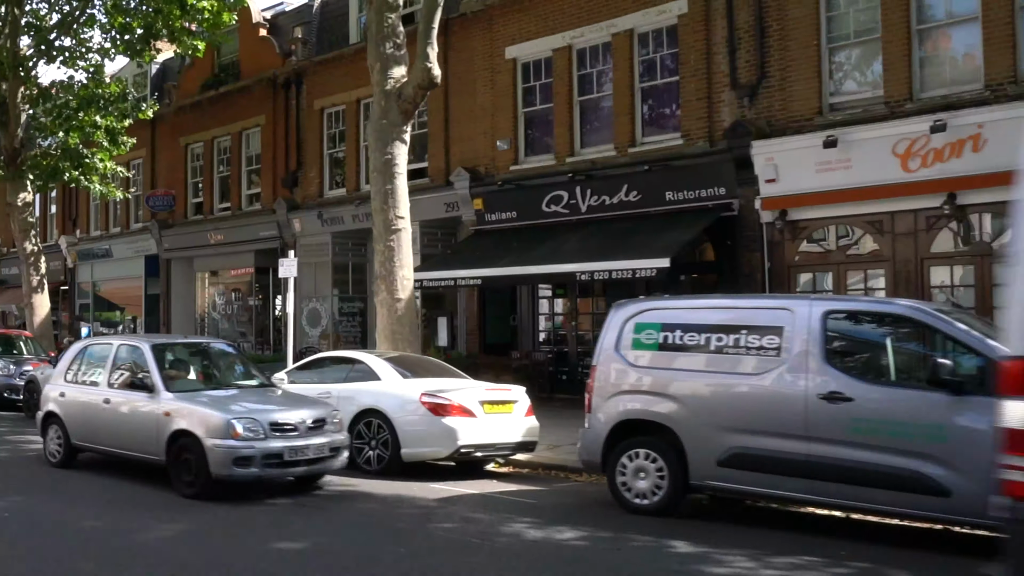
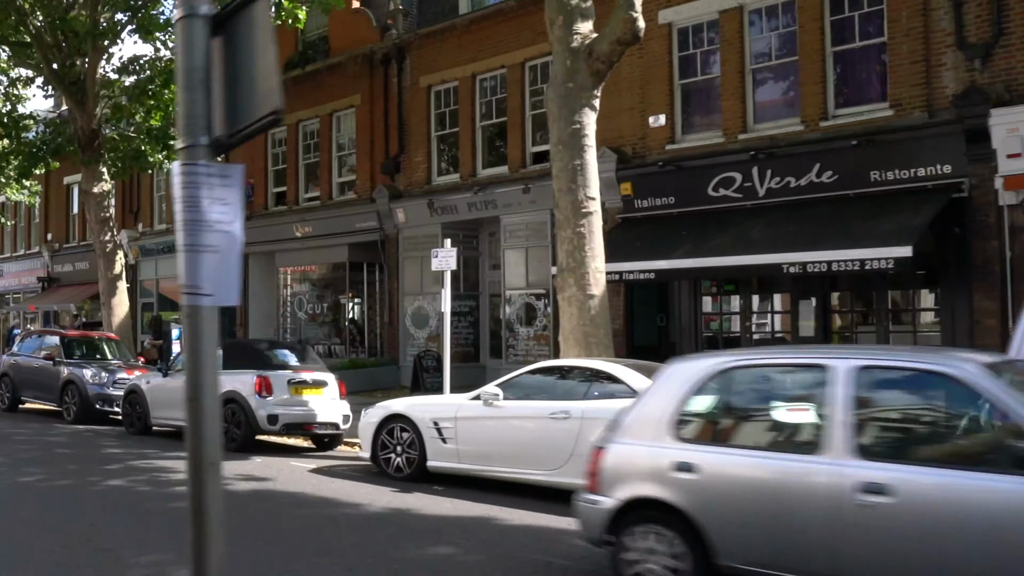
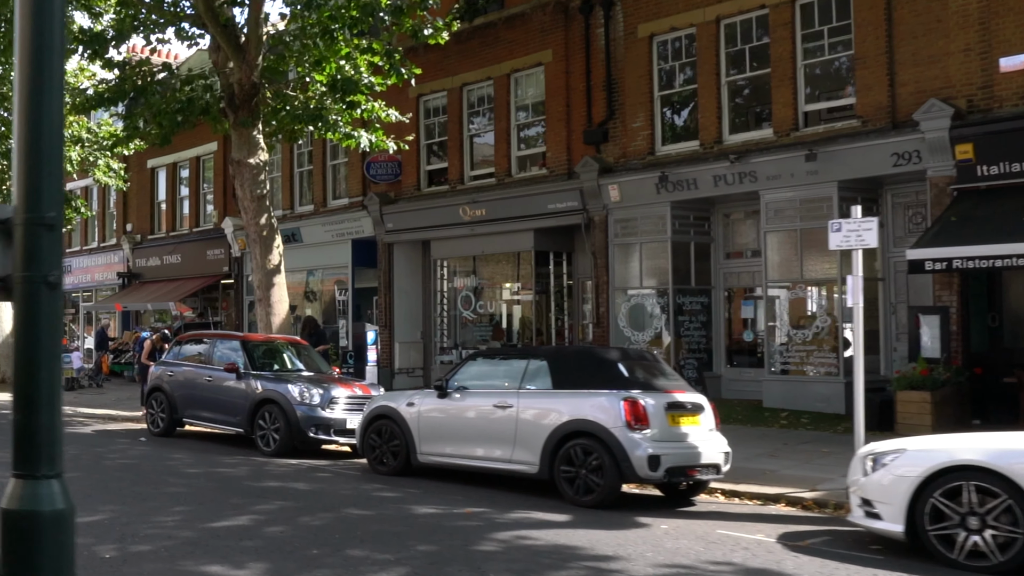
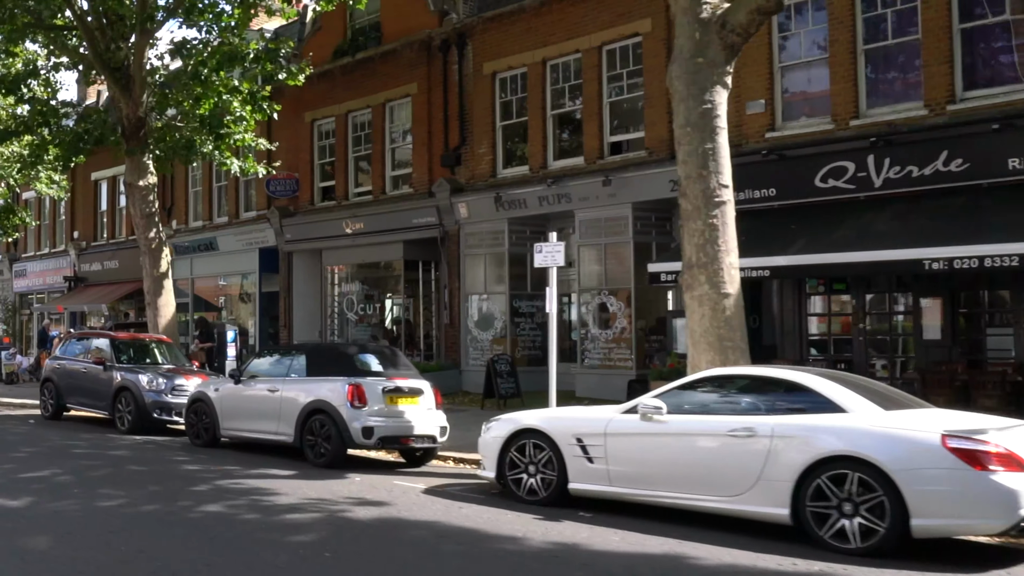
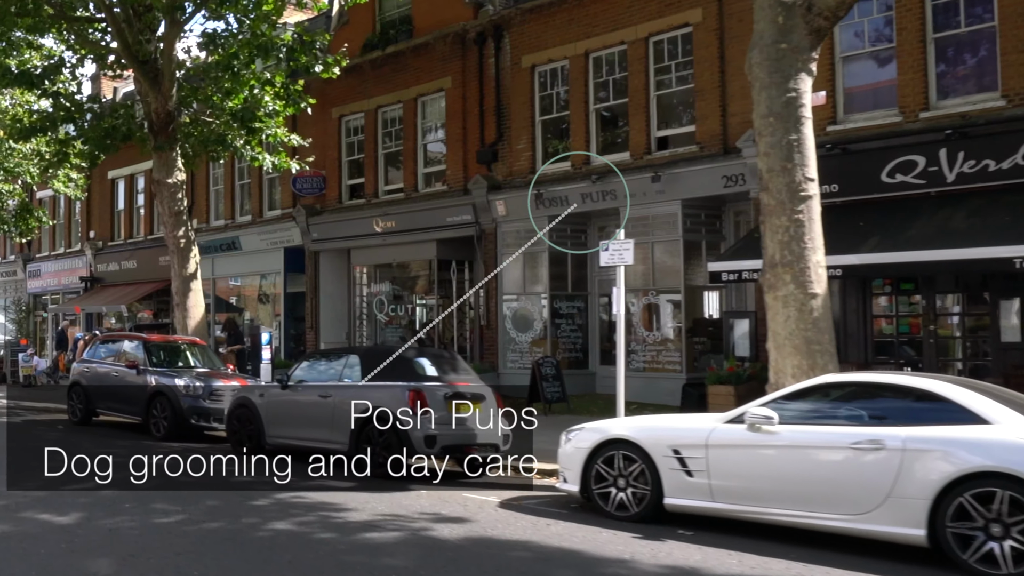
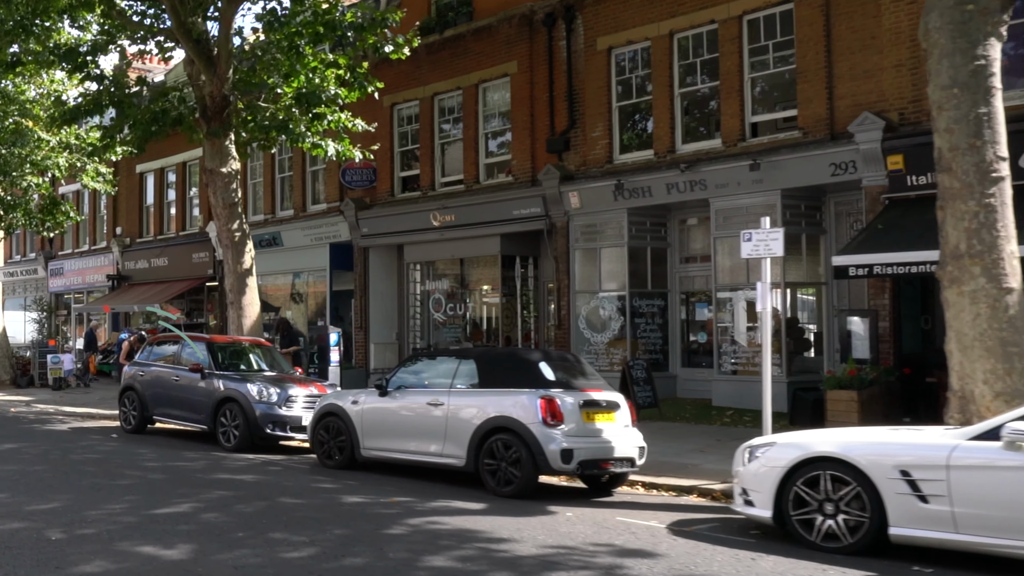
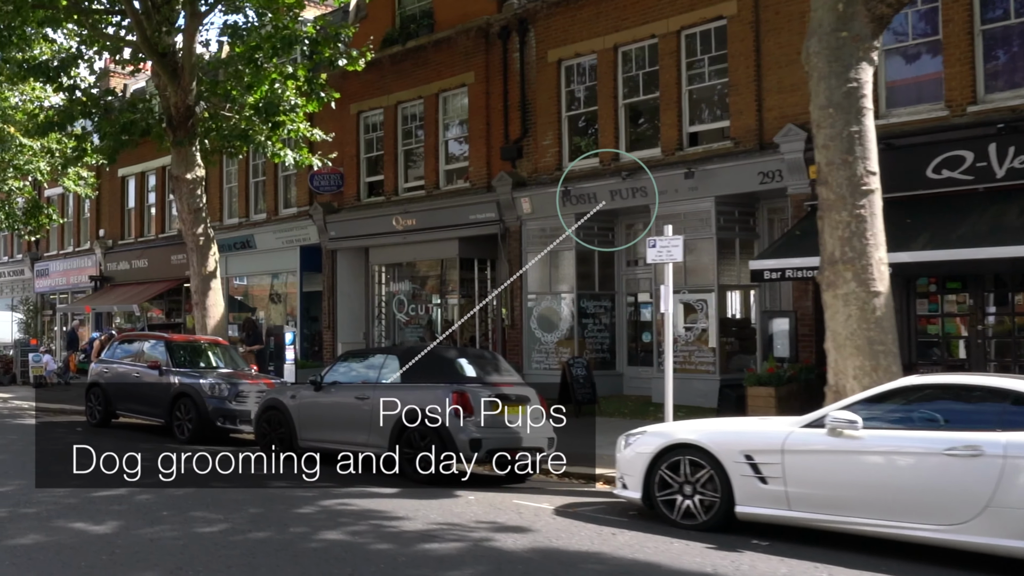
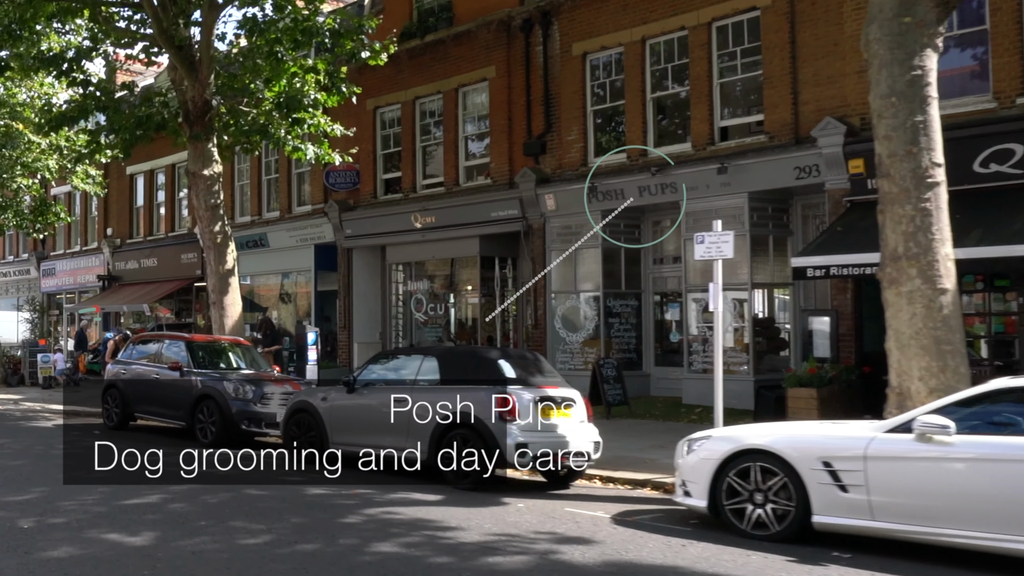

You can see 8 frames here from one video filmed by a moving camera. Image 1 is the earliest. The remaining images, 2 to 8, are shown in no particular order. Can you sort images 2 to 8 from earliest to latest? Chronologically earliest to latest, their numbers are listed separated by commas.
2, 4, 5, 7, 8, 6, 3
